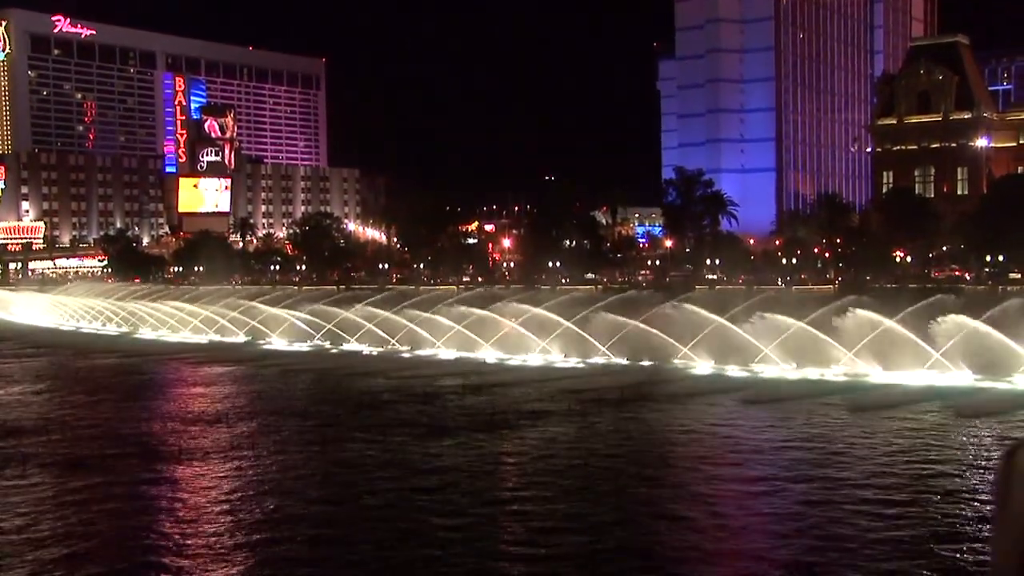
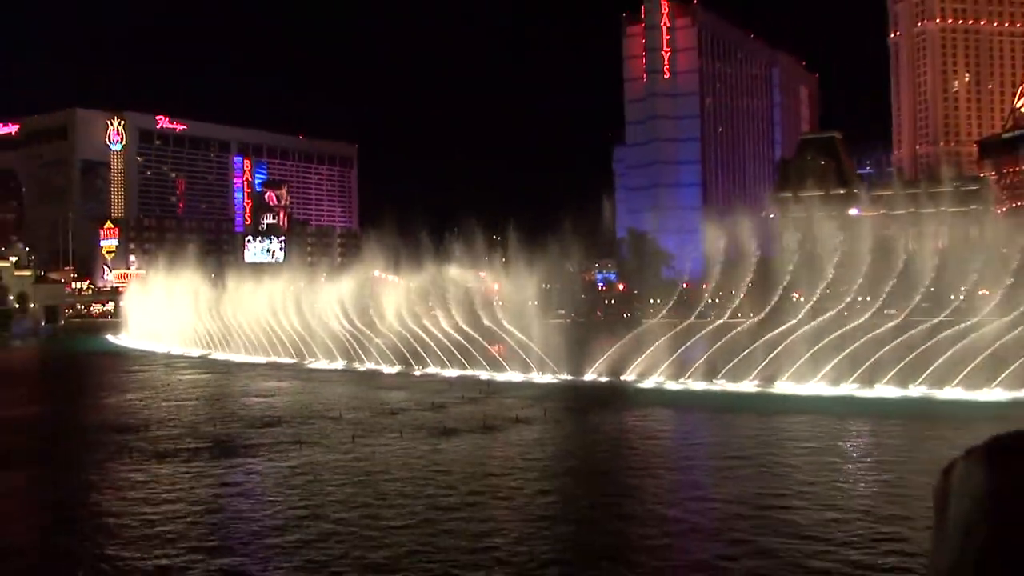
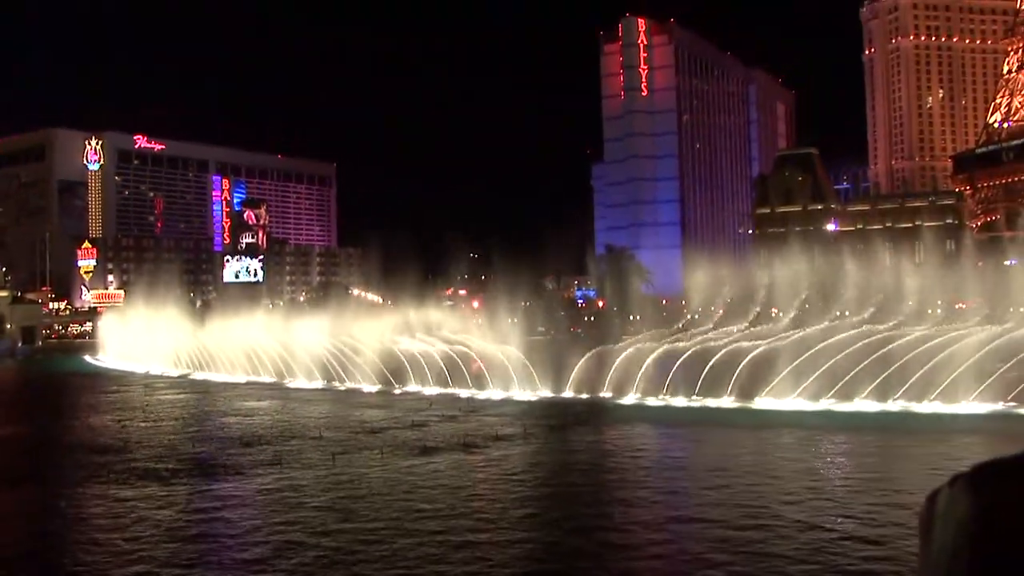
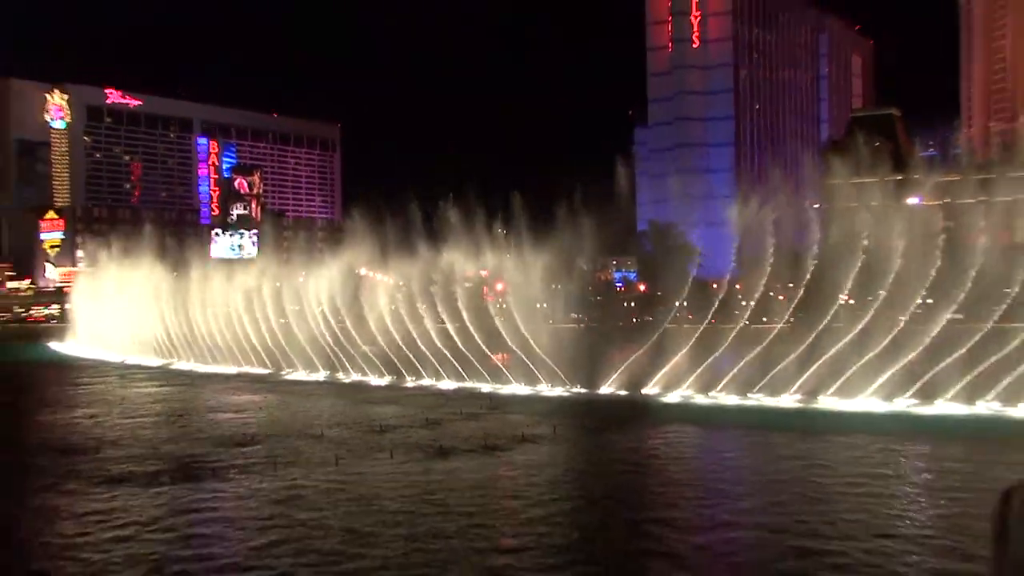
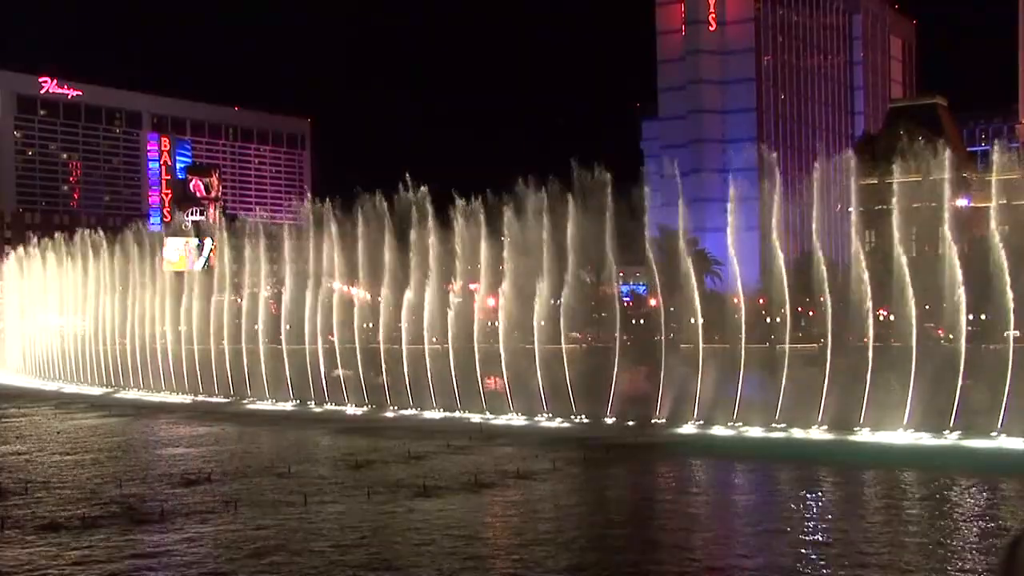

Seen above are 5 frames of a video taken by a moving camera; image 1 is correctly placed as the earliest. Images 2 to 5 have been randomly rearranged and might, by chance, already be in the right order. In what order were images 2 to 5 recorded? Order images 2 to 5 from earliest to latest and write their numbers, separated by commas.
5, 4, 2, 3
